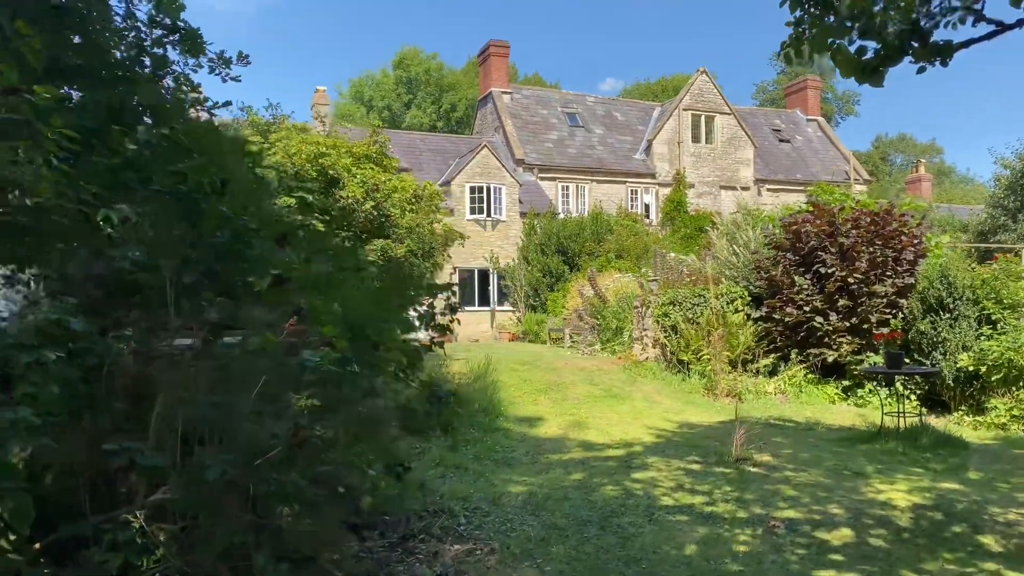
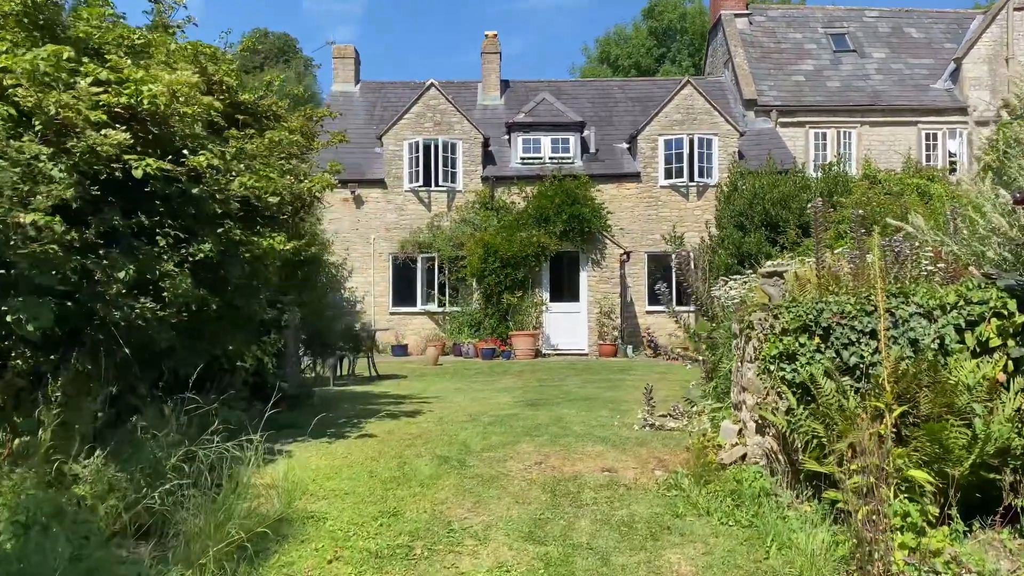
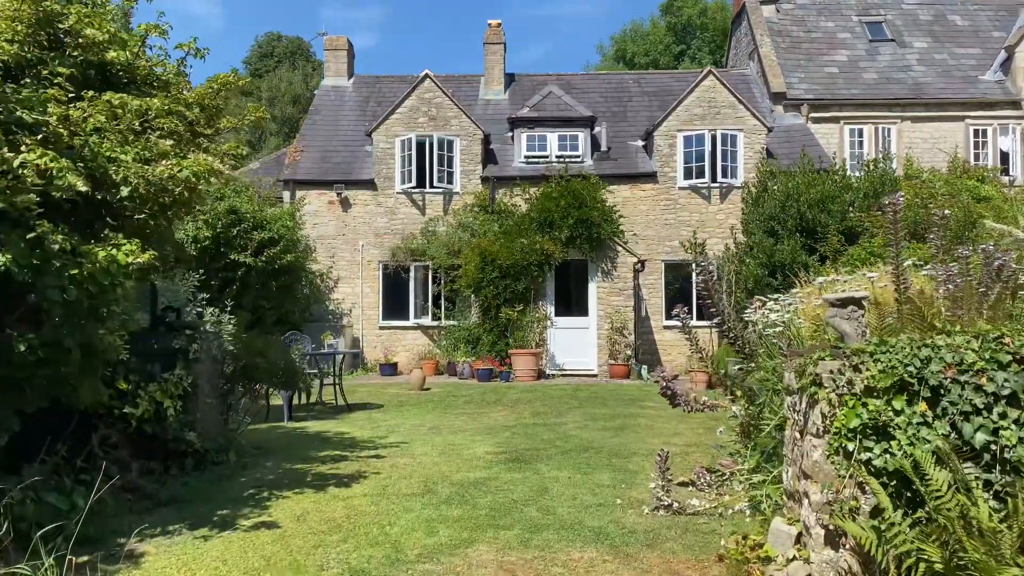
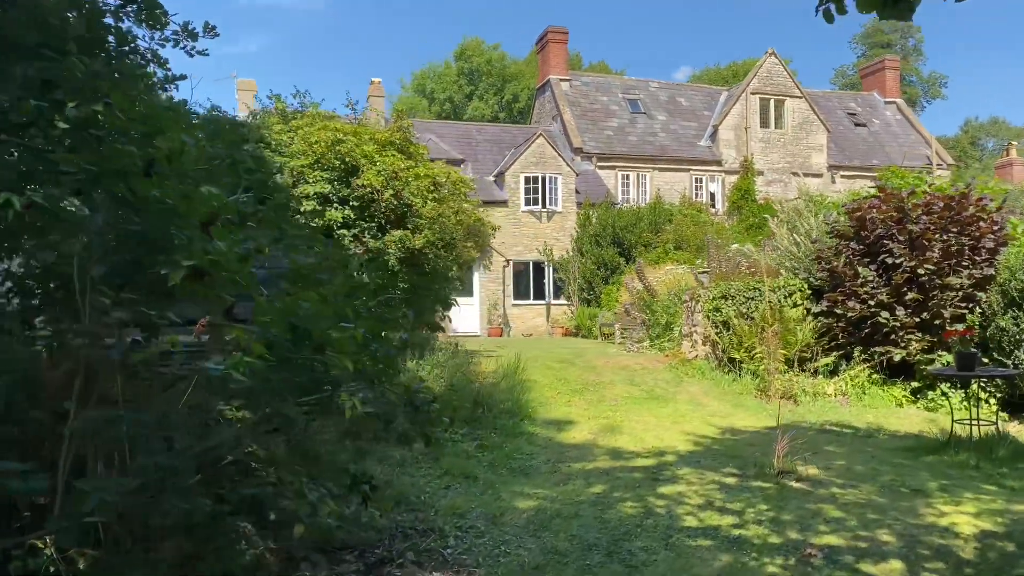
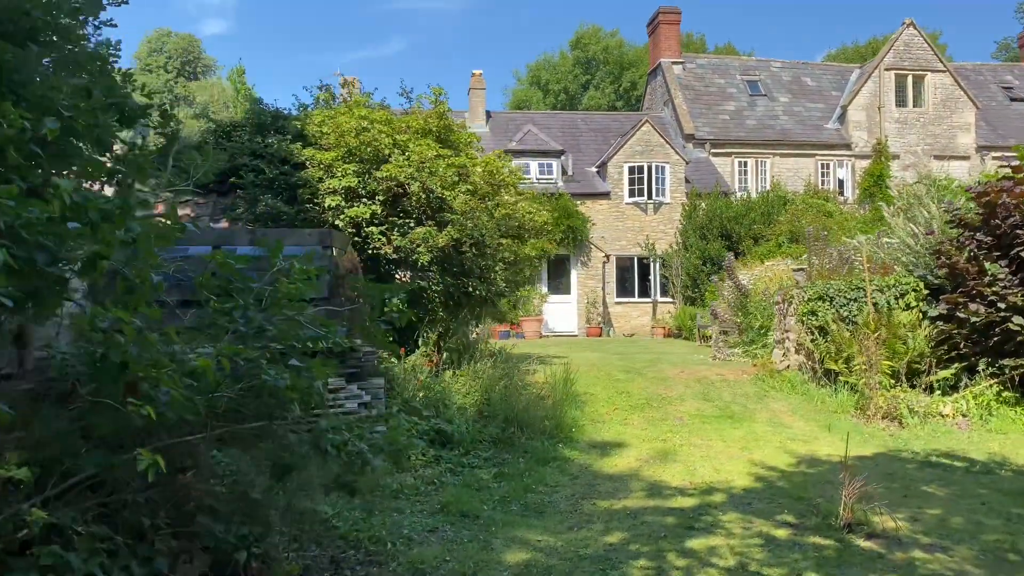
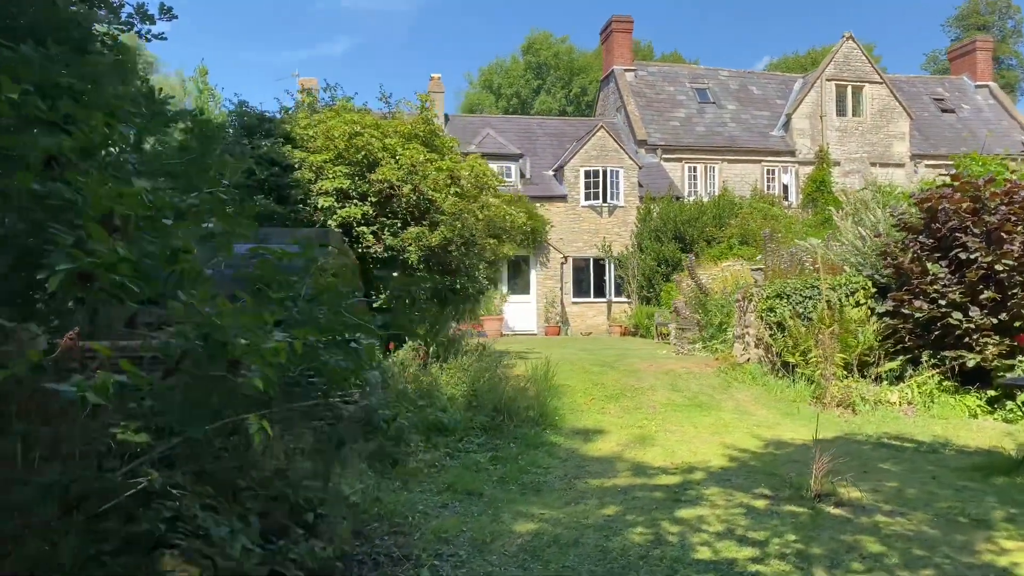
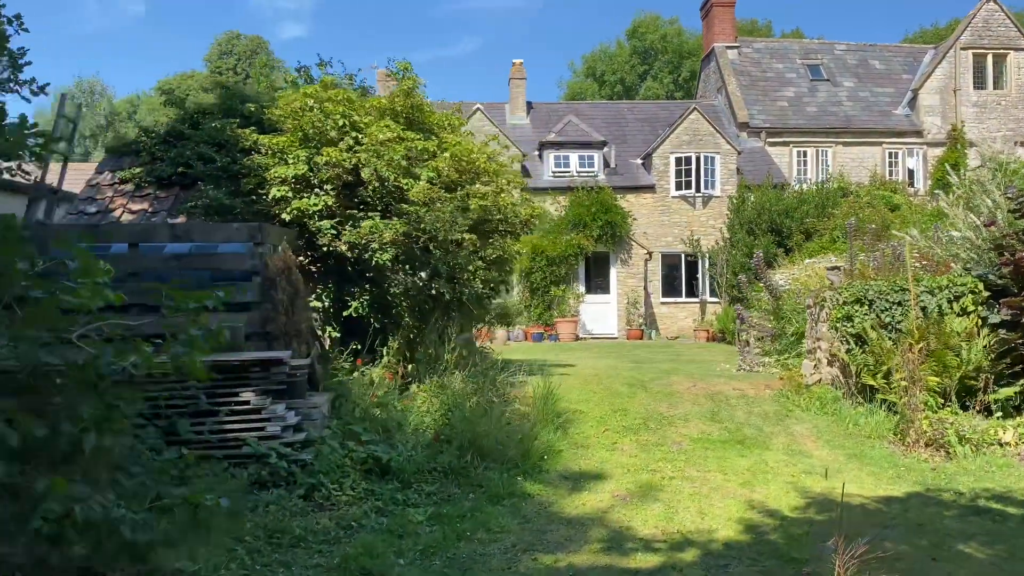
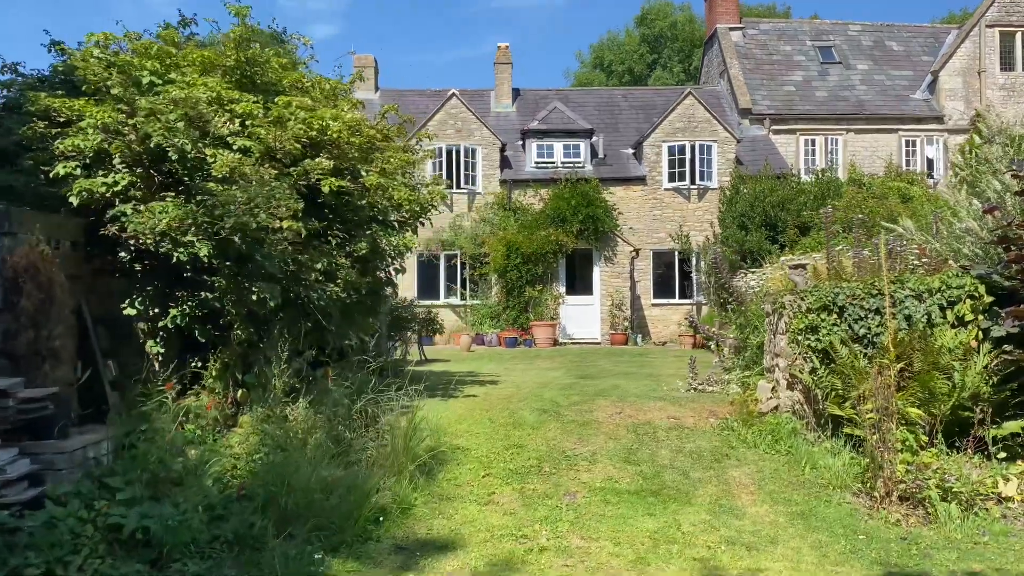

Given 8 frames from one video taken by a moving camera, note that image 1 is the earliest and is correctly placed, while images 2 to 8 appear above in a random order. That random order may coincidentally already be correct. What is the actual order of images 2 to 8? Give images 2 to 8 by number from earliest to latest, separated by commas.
4, 6, 5, 7, 8, 2, 3
